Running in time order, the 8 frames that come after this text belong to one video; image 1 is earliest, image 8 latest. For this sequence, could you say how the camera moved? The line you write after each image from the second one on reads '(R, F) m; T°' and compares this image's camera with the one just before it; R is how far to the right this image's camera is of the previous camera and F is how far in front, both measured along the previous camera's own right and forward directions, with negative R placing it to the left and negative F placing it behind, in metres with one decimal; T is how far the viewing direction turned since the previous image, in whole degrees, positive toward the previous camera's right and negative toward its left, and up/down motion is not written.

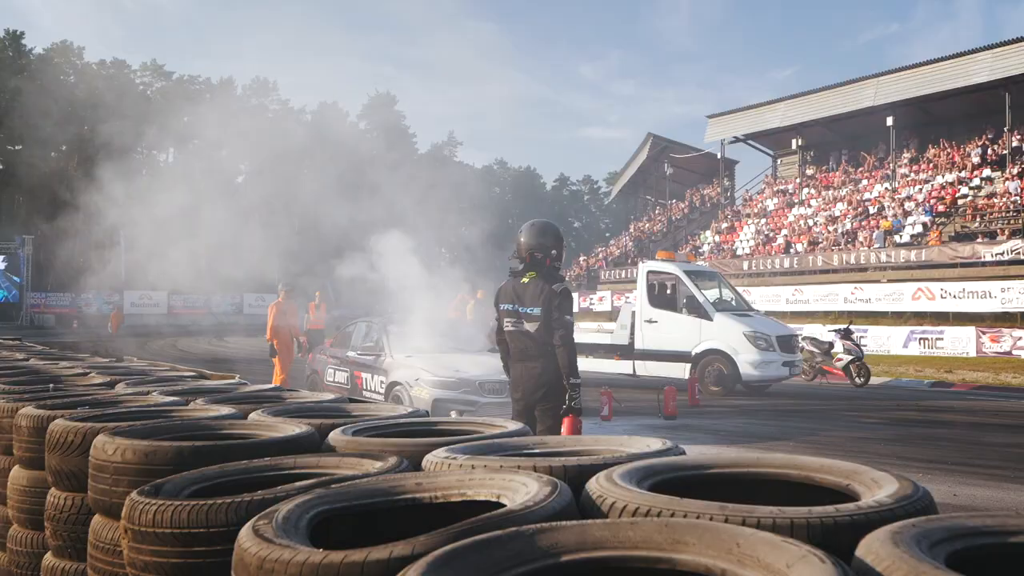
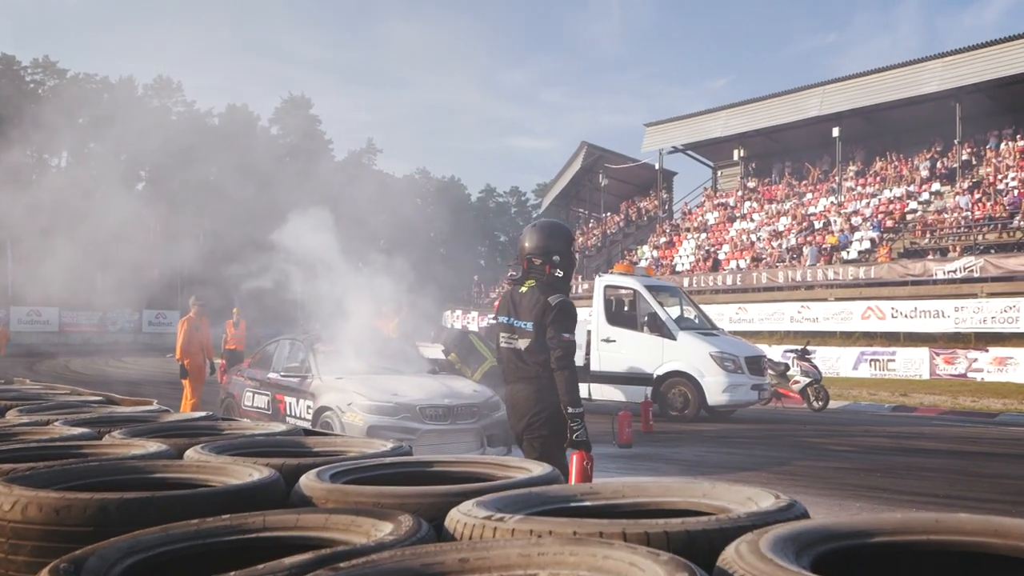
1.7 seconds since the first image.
(-0.4, +1.3) m; +4°
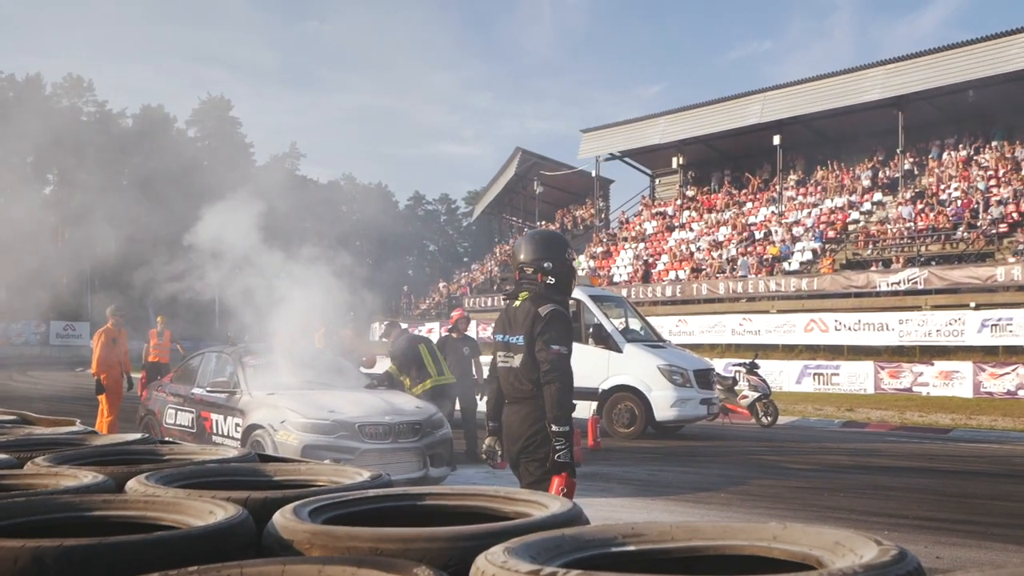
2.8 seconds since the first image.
(-0.3, +0.7) m; +4°
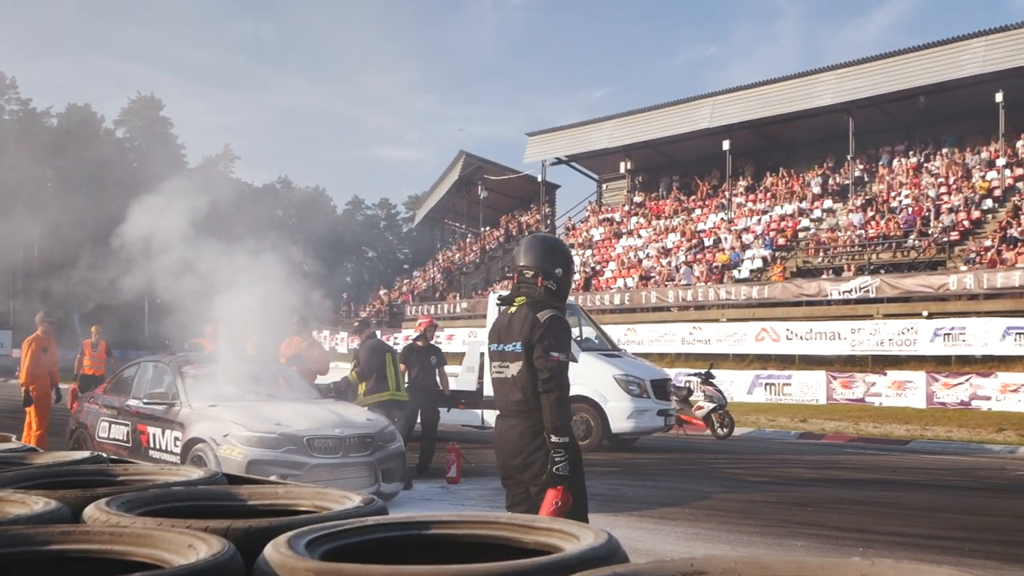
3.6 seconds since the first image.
(-0.3, +0.5) m; +3°
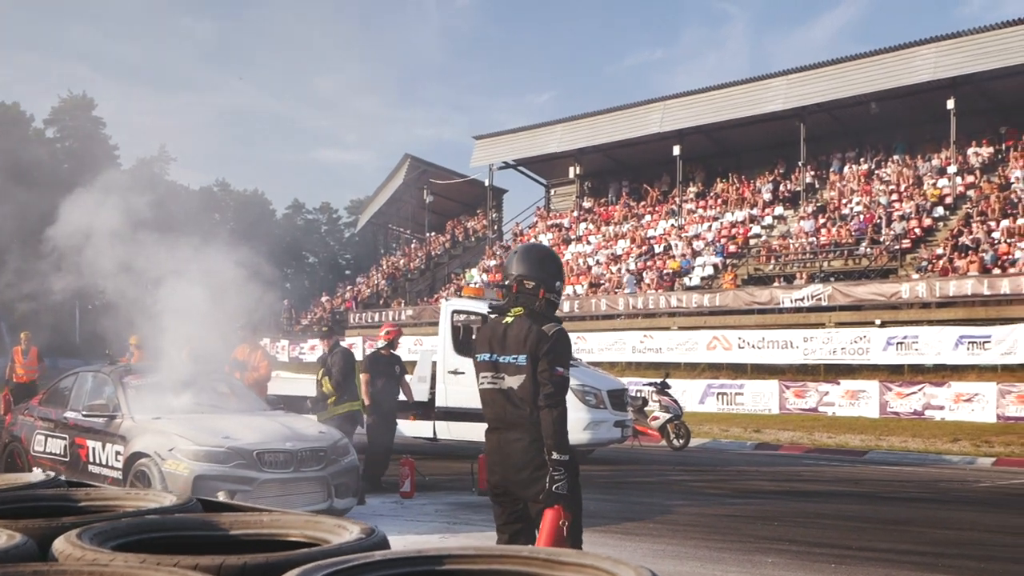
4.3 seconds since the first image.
(-0.2, +0.4) m; +3°
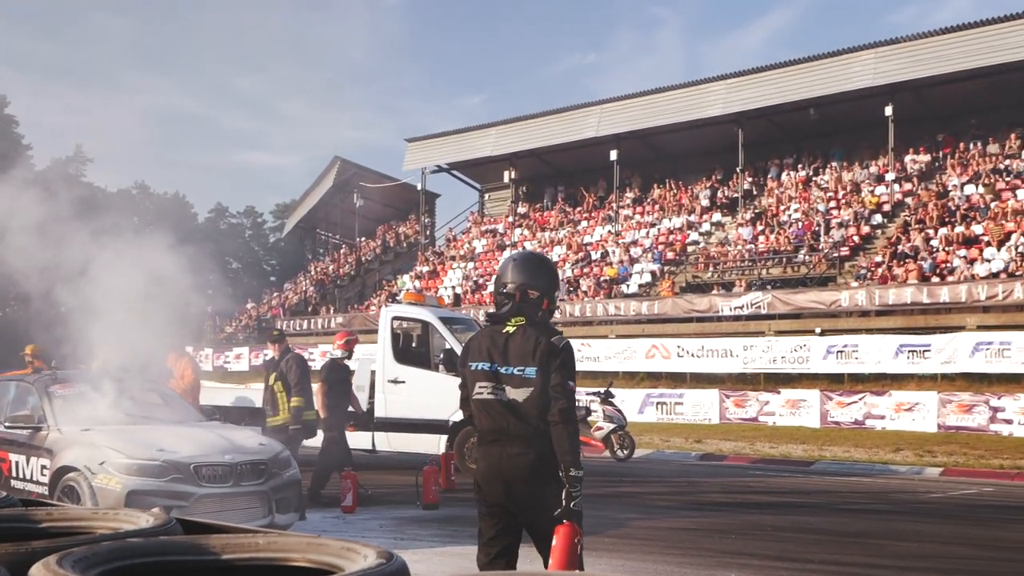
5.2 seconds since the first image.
(-0.3, +0.5) m; +4°
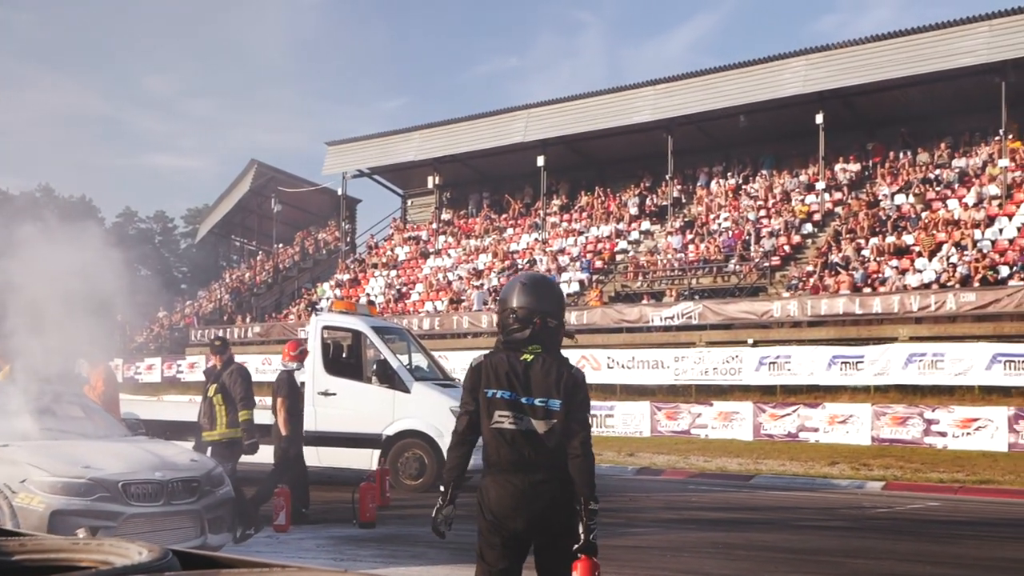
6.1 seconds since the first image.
(-0.4, +0.5) m; +4°
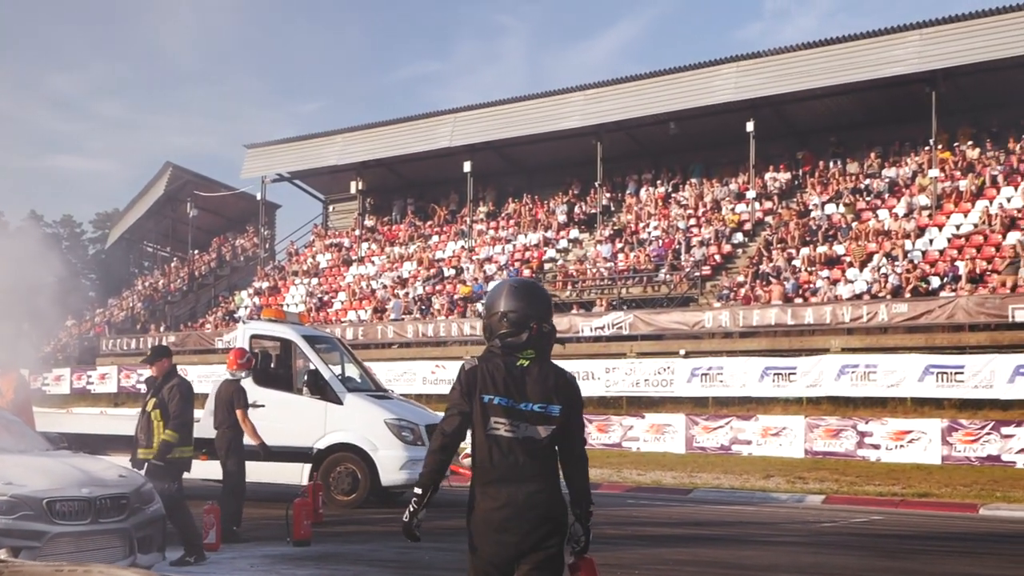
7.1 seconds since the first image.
(-0.4, +0.5) m; +4°
